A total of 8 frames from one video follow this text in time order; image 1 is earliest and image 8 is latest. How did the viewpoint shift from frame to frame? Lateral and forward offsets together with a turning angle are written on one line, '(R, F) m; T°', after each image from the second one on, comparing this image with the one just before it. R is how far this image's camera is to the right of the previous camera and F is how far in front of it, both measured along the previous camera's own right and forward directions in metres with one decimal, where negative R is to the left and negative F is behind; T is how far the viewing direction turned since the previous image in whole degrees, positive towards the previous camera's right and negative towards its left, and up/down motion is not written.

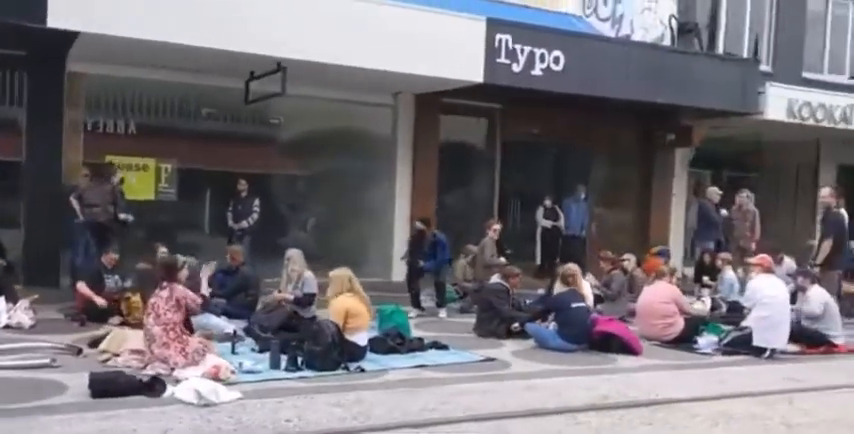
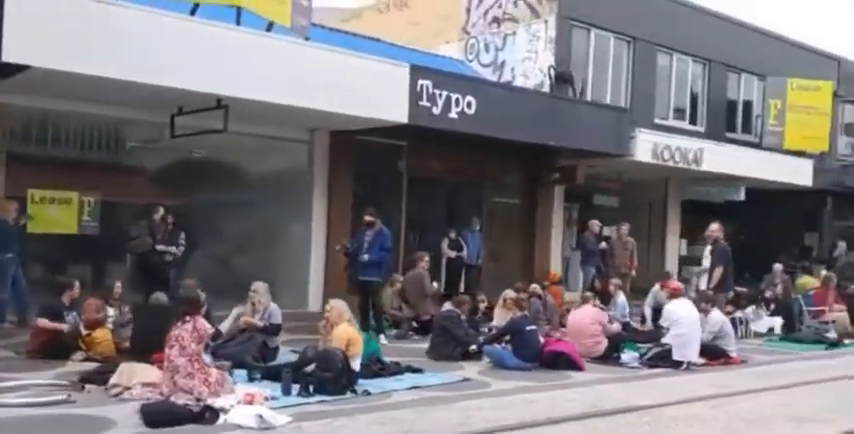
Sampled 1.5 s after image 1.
(-1.9, -0.7) m; +12°
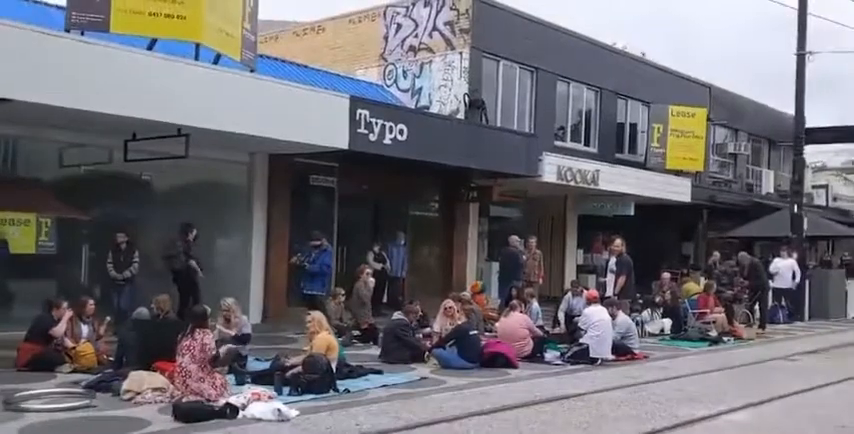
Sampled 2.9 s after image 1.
(-1.1, -1.5) m; +8°
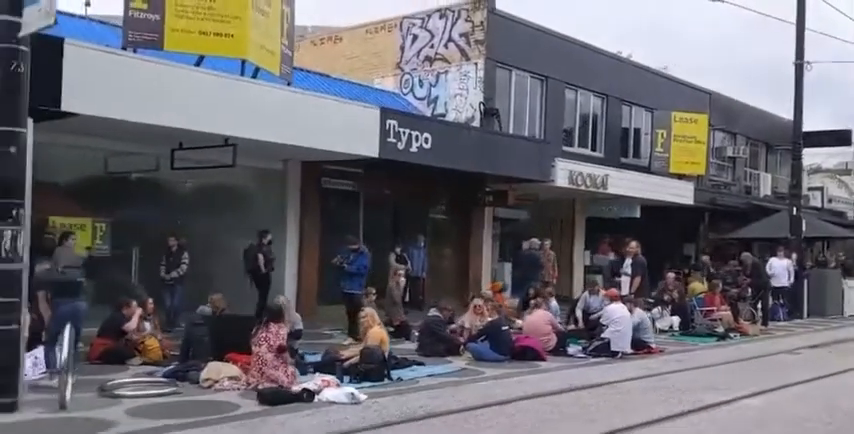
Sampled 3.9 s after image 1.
(-0.7, -1.1) m; 0°
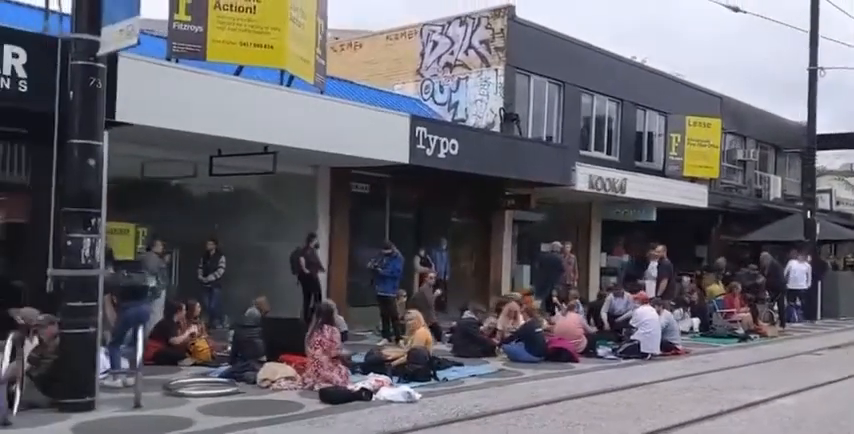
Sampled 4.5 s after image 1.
(-0.6, -0.5) m; 0°
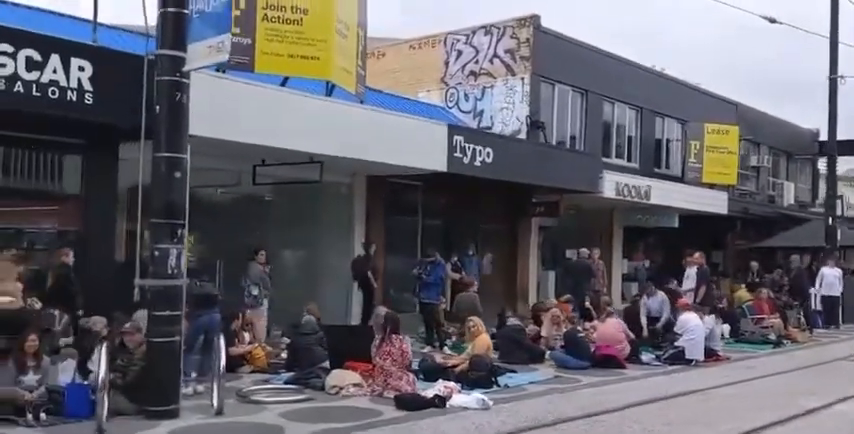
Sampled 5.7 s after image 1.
(-1.0, -0.2) m; 0°
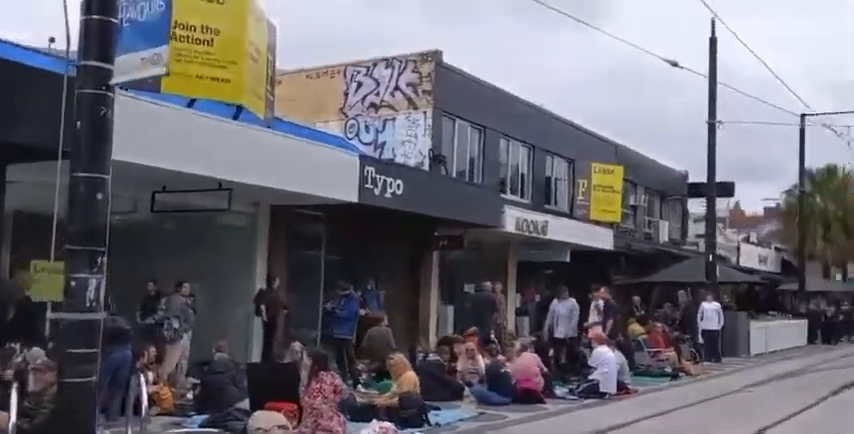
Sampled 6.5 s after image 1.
(-0.8, +0.5) m; +9°
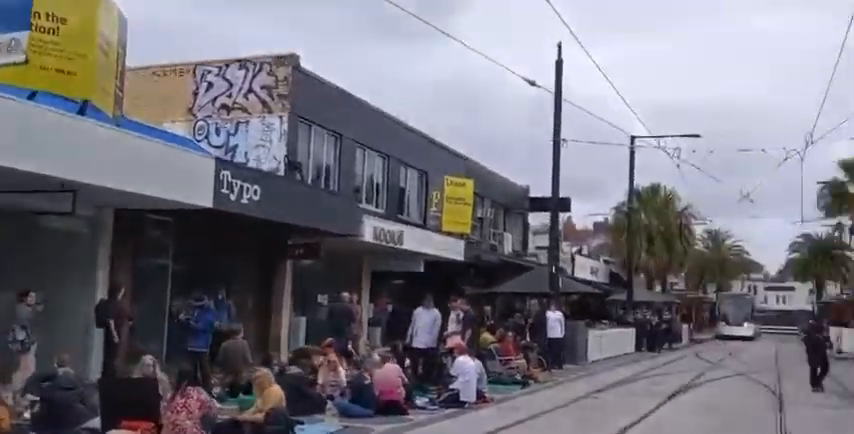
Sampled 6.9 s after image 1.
(-0.4, +0.2) m; +11°
